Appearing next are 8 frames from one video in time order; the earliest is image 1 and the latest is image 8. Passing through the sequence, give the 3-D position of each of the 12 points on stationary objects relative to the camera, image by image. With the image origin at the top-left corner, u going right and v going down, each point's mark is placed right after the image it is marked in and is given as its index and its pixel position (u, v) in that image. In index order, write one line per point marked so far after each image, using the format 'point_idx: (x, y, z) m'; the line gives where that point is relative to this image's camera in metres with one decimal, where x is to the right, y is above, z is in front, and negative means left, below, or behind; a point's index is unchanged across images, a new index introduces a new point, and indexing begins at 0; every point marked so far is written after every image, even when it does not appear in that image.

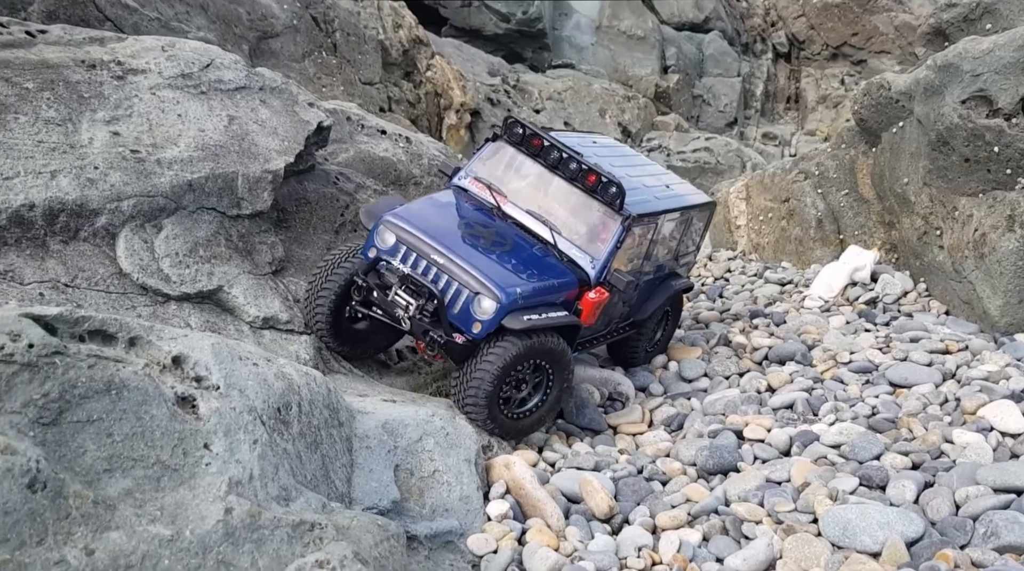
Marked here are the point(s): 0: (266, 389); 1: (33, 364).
0: (-0.9, -0.4, +3.3) m
1: (-1.5, -0.2, +2.7) m
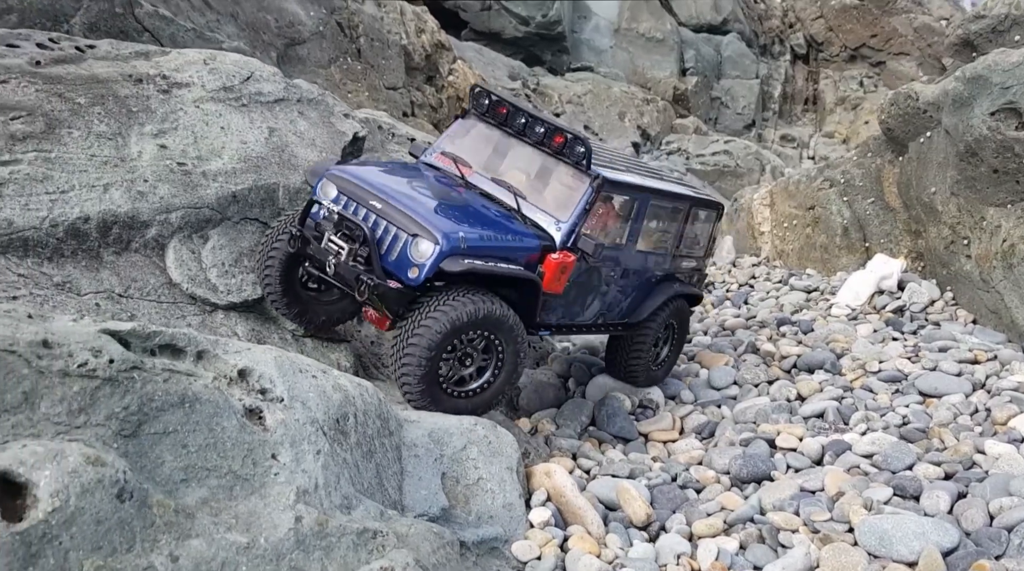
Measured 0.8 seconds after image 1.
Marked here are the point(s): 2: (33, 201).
0: (-0.7, -0.5, +3.4) m
1: (-1.3, -0.3, +2.8) m
2: (-2.6, +0.5, +4.6) m
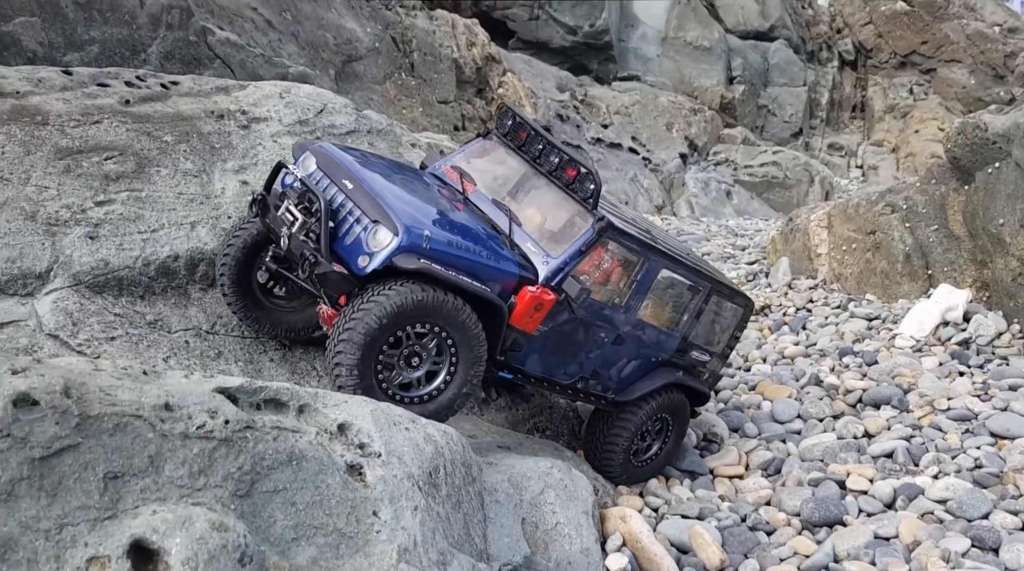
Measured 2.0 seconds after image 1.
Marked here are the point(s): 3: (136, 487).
0: (-0.4, -0.7, +3.5) m
1: (-1.0, -0.5, +2.9) m
2: (-2.2, +0.3, +4.8) m
3: (-1.2, -0.6, +2.6) m
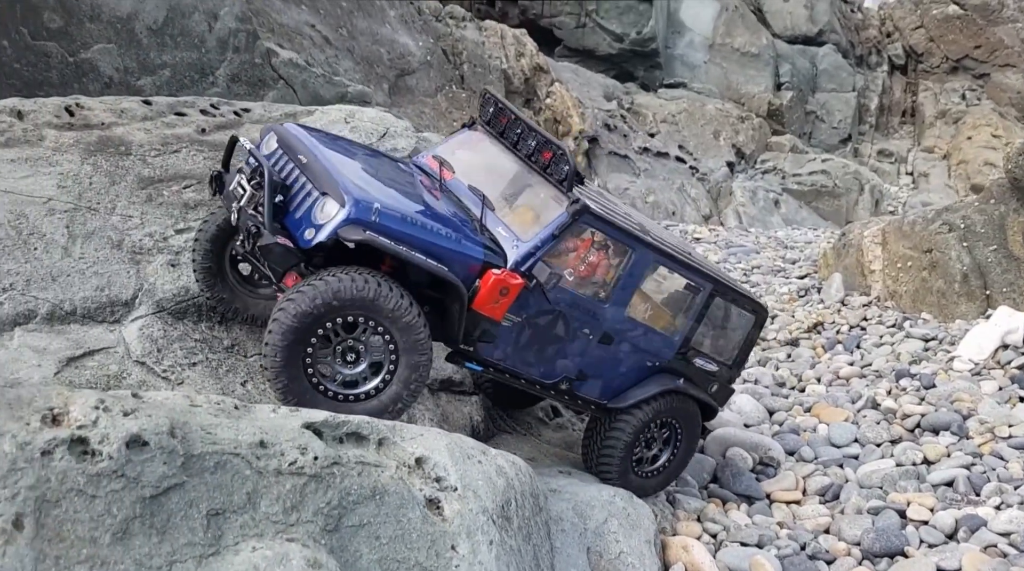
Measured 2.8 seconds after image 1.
0: (-0.1, -0.9, +3.6) m
1: (-0.7, -0.7, +3.1) m
2: (-1.8, +0.1, +5.0) m
3: (-0.9, -0.8, +2.8) m
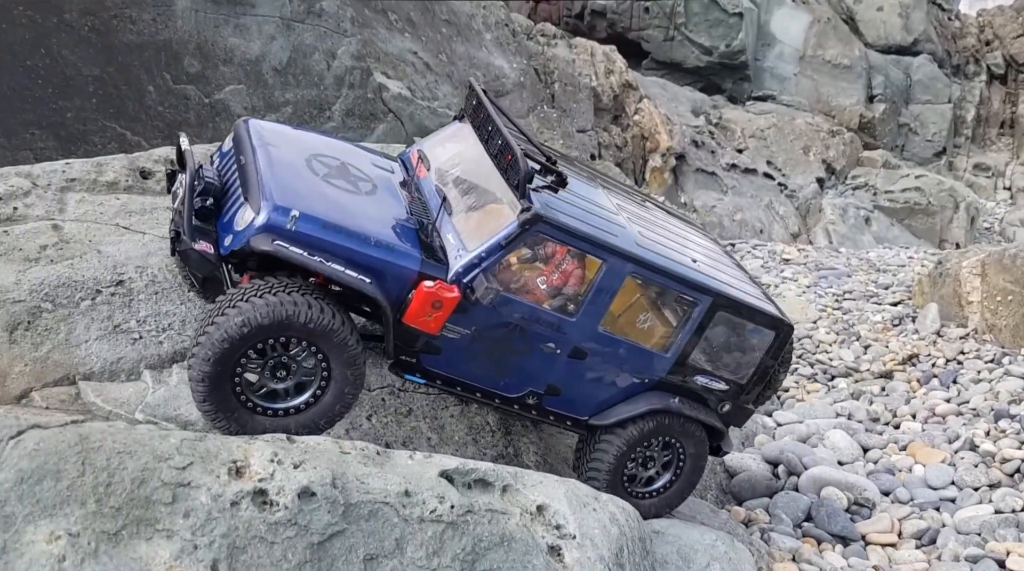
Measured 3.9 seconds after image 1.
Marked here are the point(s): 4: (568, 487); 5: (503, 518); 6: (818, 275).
0: (+0.4, -1.1, +3.8) m
1: (-0.2, -0.9, +3.4) m
2: (-1.1, -0.1, +5.4) m
3: (-0.5, -1.0, +3.1) m
4: (+0.3, -0.9, +4.0) m
5: (0.0, -1.0, +3.6) m
6: (+4.9, +0.2, +13.6) m
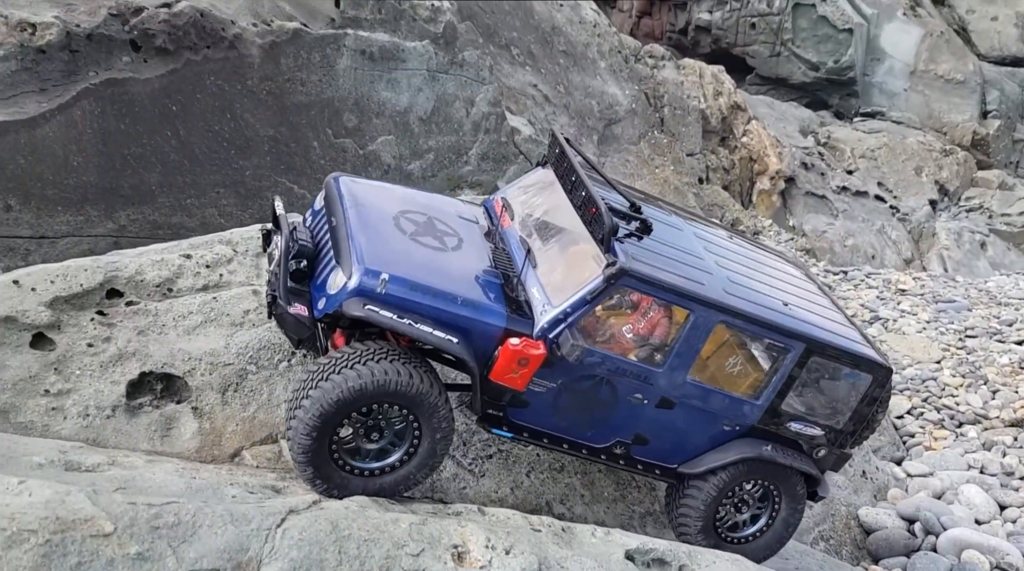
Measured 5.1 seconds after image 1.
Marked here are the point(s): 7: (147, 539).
0: (+1.3, -1.5, +4.0) m
1: (+0.6, -1.3, +3.6) m
2: (-0.1, -0.5, +5.6) m
3: (+0.3, -1.4, +3.4) m
4: (+1.1, -1.4, +4.1) m
5: (+0.8, -1.4, +3.8) m
6: (+6.6, -0.4, +13.3) m
7: (-1.2, -0.8, +2.7) m
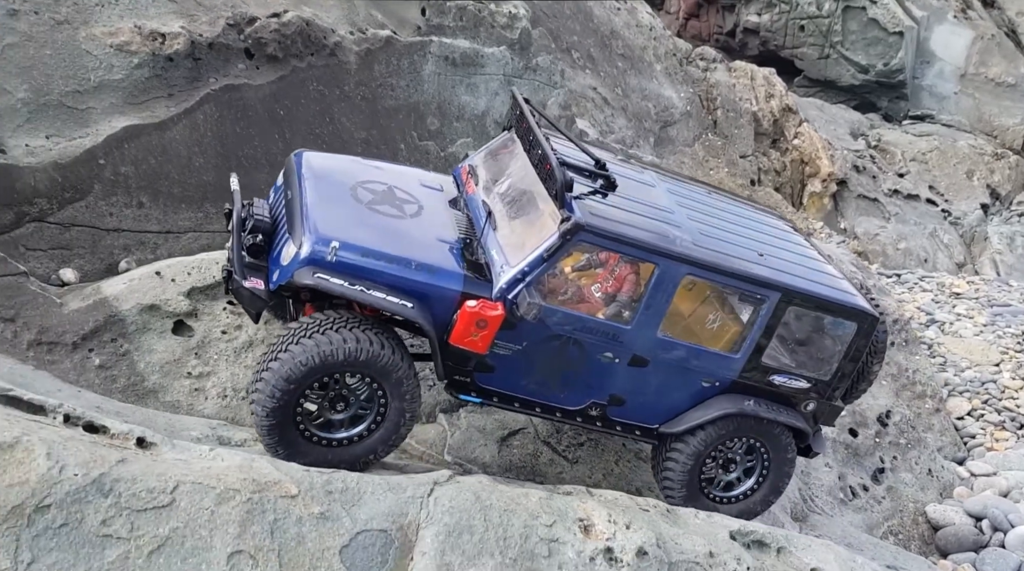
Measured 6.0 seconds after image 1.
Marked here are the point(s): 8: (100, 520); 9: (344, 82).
0: (+1.8, -1.5, +4.2) m
1: (+1.1, -1.3, +3.8) m
2: (+0.5, -0.5, +5.9) m
3: (+0.8, -1.4, +3.6) m
4: (+1.6, -1.4, +4.4) m
5: (+1.3, -1.4, +4.0) m
6: (+7.5, -0.4, +13.3) m
7: (-0.7, -0.8, +3.0) m
8: (-1.2, -0.7, +2.6) m
9: (-1.3, +1.6, +6.6) m
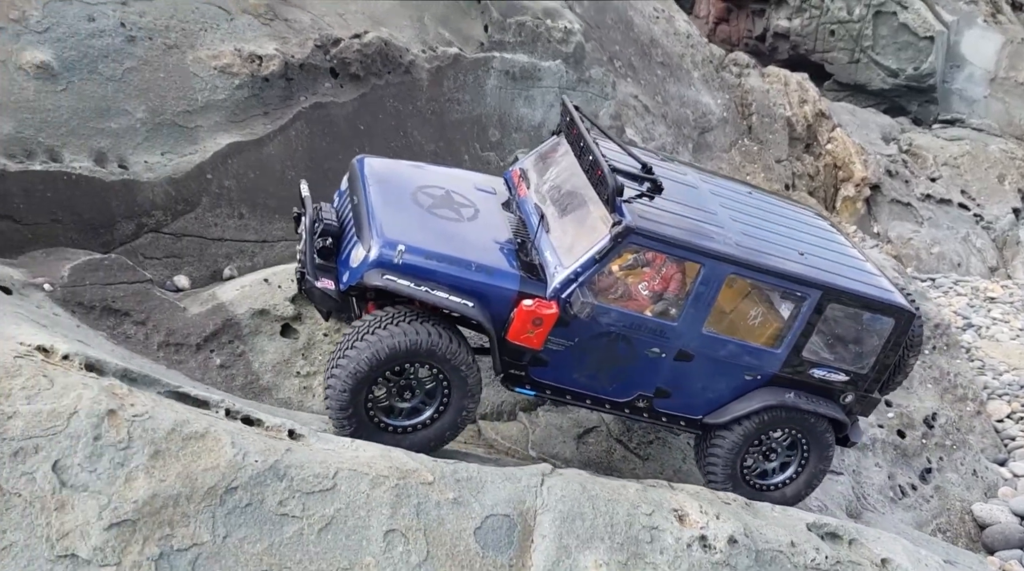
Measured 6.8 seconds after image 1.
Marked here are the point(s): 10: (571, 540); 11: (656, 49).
0: (+2.3, -1.6, +4.5) m
1: (+1.5, -1.4, +4.2) m
2: (+1.0, -0.5, +6.2) m
3: (+1.3, -1.5, +3.9) m
4: (+2.1, -1.4, +4.7) m
5: (+1.7, -1.4, +4.3) m
6: (+8.1, -0.5, +13.5) m
7: (-0.2, -0.8, +3.4) m
8: (-0.8, -0.7, +2.9) m
9: (-0.8, +1.5, +6.9) m
10: (+0.2, -1.0, +3.4) m
11: (+2.3, +3.9, +13.9) m
